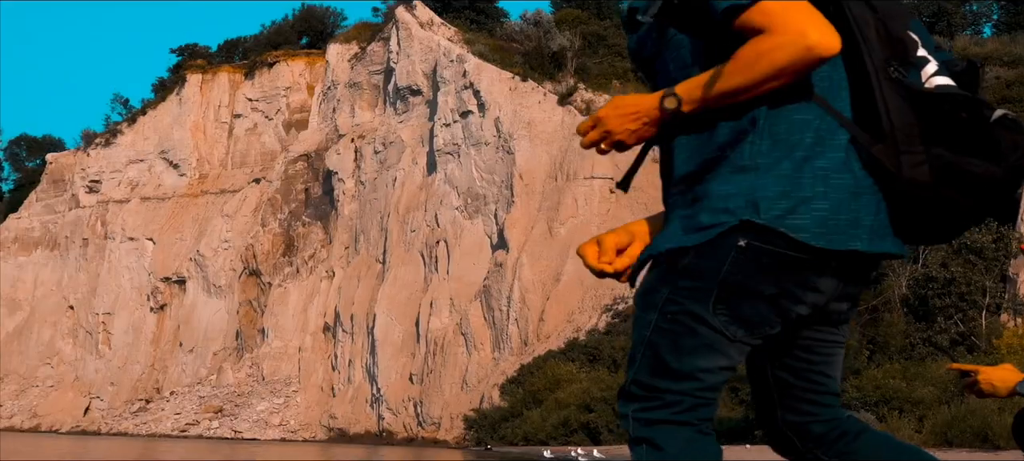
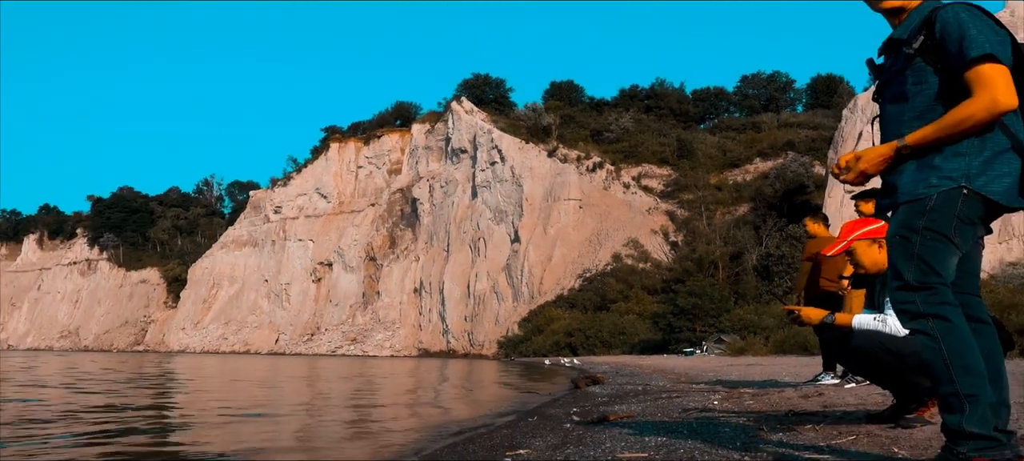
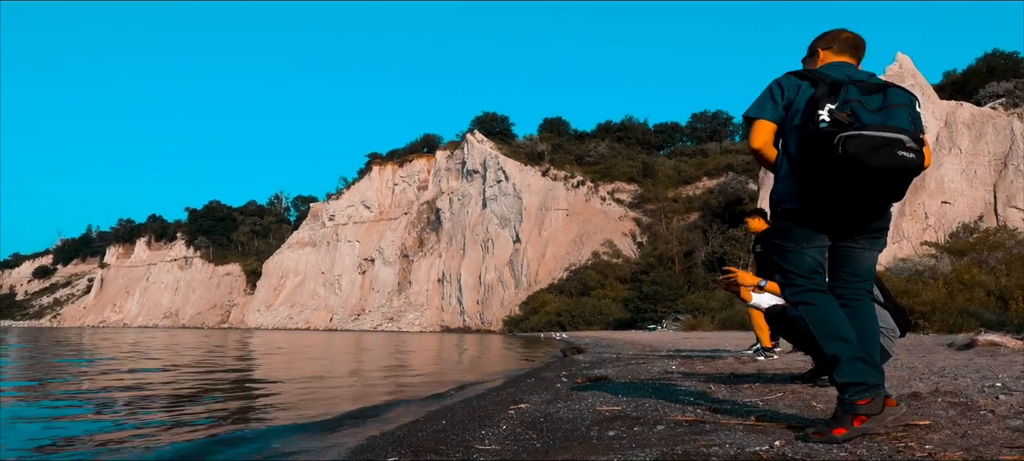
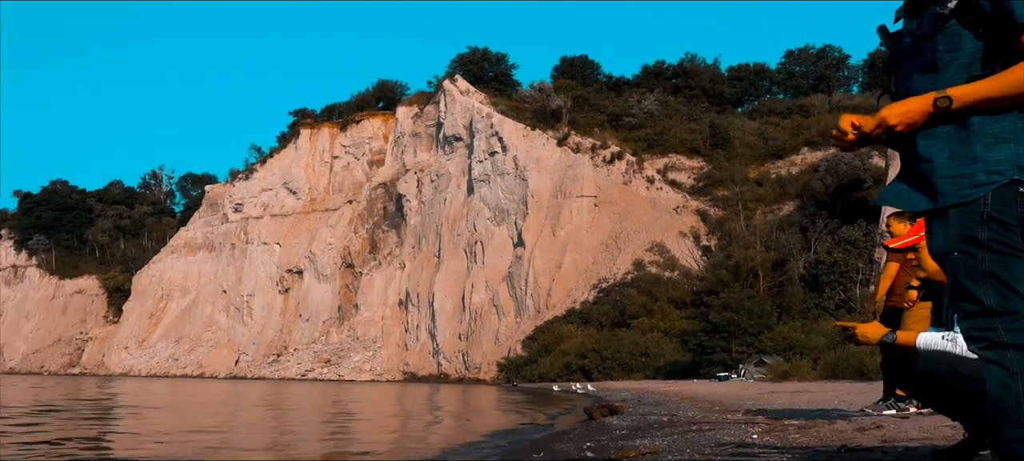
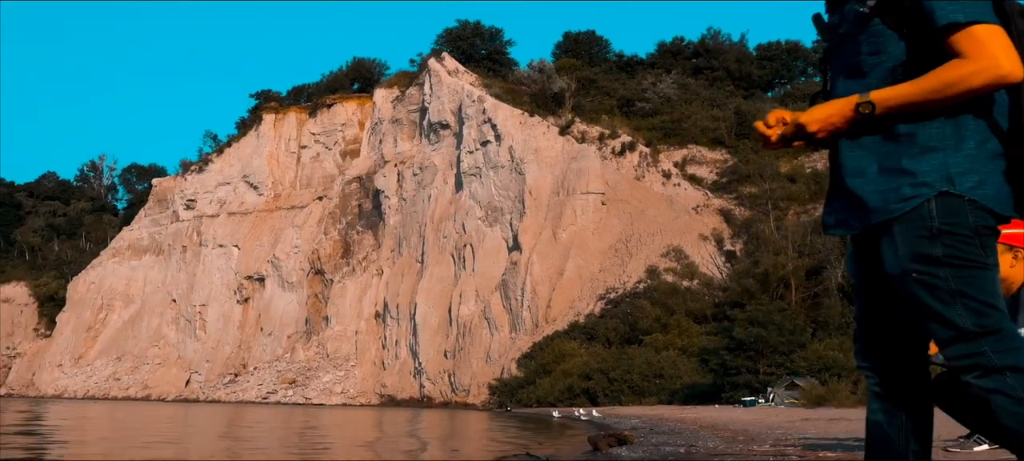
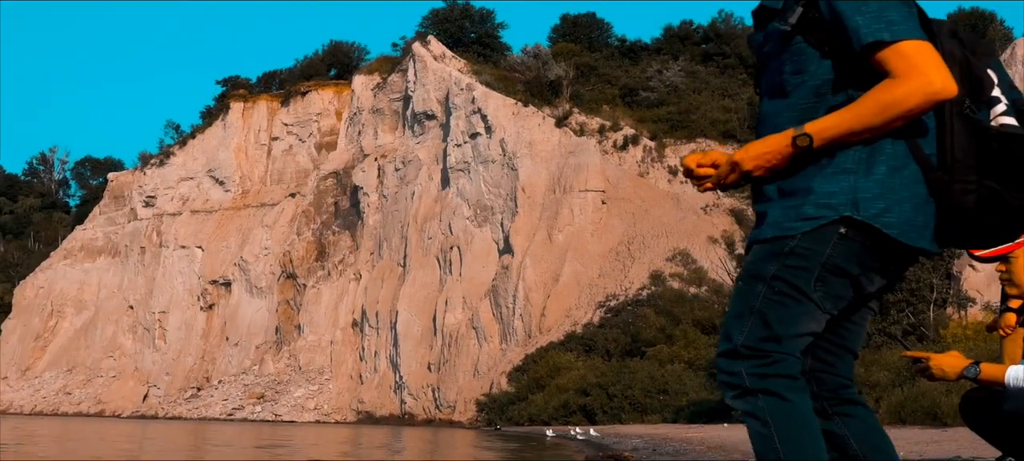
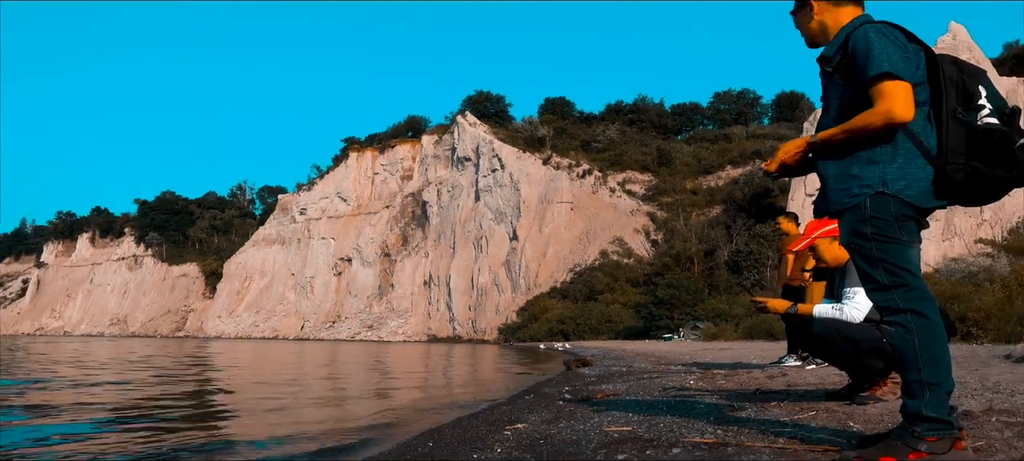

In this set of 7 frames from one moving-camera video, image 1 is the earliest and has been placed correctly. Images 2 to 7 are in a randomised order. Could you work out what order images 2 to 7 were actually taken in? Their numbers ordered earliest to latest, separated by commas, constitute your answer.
6, 5, 4, 2, 7, 3
